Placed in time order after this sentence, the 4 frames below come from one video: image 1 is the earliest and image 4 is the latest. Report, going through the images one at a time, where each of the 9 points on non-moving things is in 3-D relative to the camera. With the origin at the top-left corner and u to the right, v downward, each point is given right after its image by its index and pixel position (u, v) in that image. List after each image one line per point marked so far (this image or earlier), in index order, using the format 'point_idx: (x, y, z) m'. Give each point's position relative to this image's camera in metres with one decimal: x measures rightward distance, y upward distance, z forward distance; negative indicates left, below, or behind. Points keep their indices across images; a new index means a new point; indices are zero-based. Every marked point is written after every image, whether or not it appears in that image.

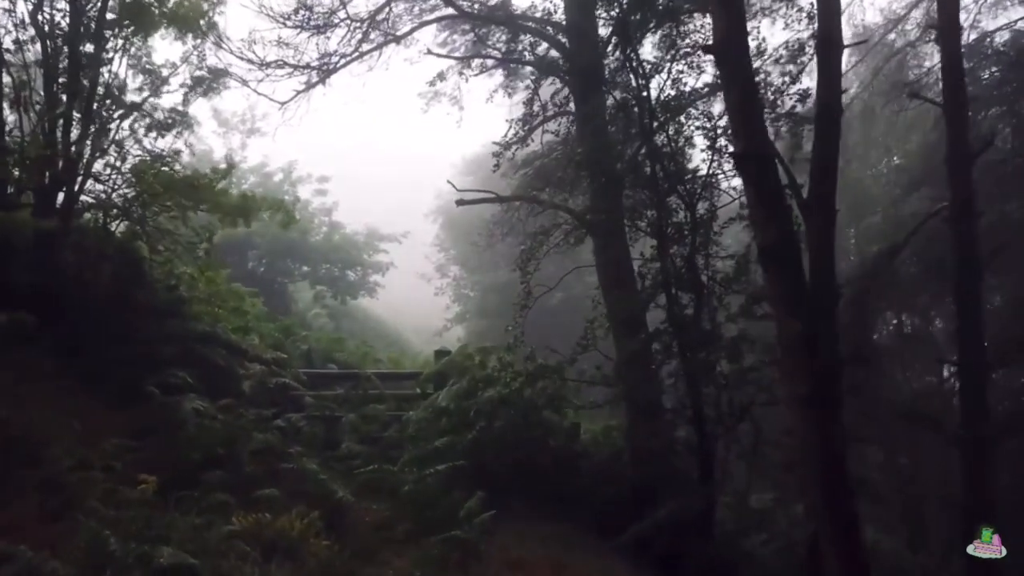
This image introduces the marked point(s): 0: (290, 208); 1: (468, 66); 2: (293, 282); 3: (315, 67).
0: (-2.5, +0.9, +9.5) m
1: (-0.5, +2.6, +9.8) m
2: (-4.7, +0.1, +17.8) m
3: (-1.9, +2.2, +8.2) m
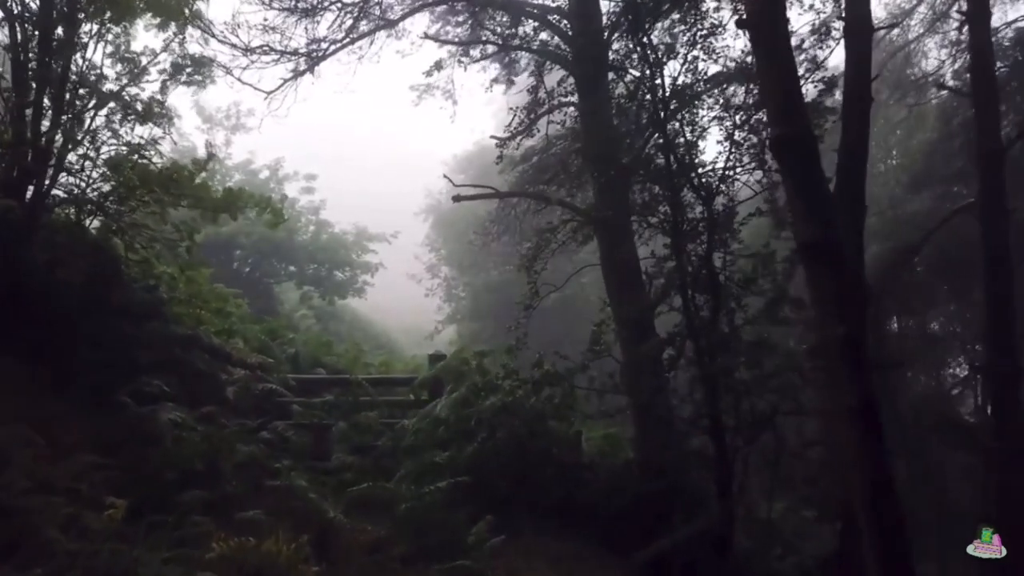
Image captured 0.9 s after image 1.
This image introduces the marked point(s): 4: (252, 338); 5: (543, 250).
0: (-2.5, +0.9, +9.0) m
1: (-0.5, +2.6, +9.3) m
2: (-4.8, +0.1, +17.3) m
3: (-1.9, +2.2, +7.7) m
4: (-2.9, -0.6, +9.5) m
5: (+0.3, +0.4, +7.9) m
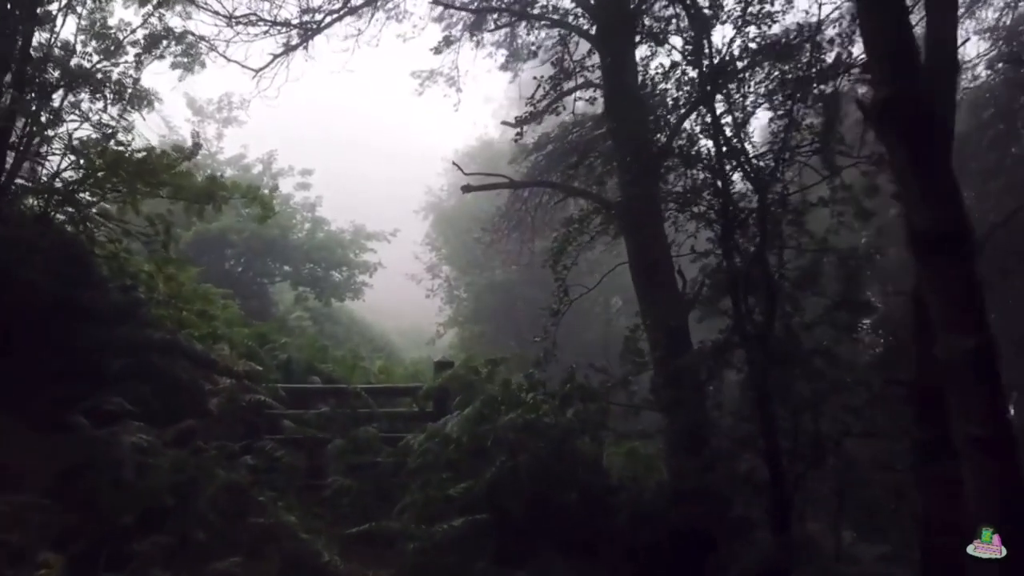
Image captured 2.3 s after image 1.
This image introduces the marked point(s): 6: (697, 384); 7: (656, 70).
0: (-2.4, +0.9, +8.2) m
1: (-0.4, +2.6, +8.5) m
2: (-4.7, +0.1, +16.4) m
3: (-1.8, +2.2, +6.9) m
4: (-2.8, -0.6, +8.7) m
5: (+0.4, +0.4, +7.1) m
6: (+1.2, -0.6, +5.5) m
7: (+1.1, +1.7, +6.3) m
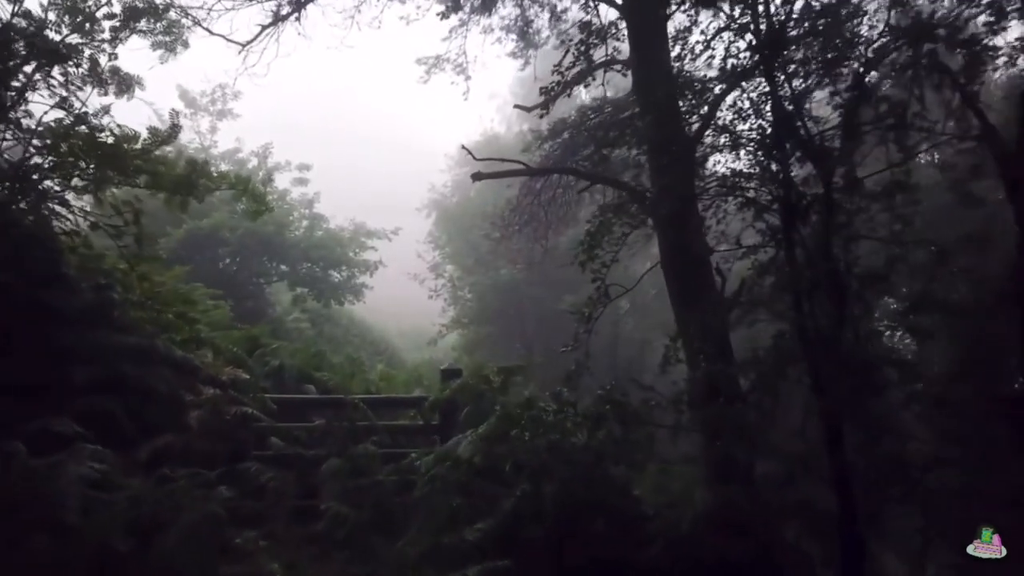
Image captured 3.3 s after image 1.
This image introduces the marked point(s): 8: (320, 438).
0: (-2.3, +0.9, +7.5) m
1: (-0.2, +2.6, +7.7) m
2: (-4.6, +0.1, +15.7) m
3: (-1.7, +2.2, +6.1) m
4: (-2.7, -0.6, +7.9) m
5: (+0.6, +0.4, +6.3) m
6: (+1.3, -0.6, +4.7) m
7: (+1.3, +1.7, +5.6) m
8: (-1.5, -1.2, +6.7) m
